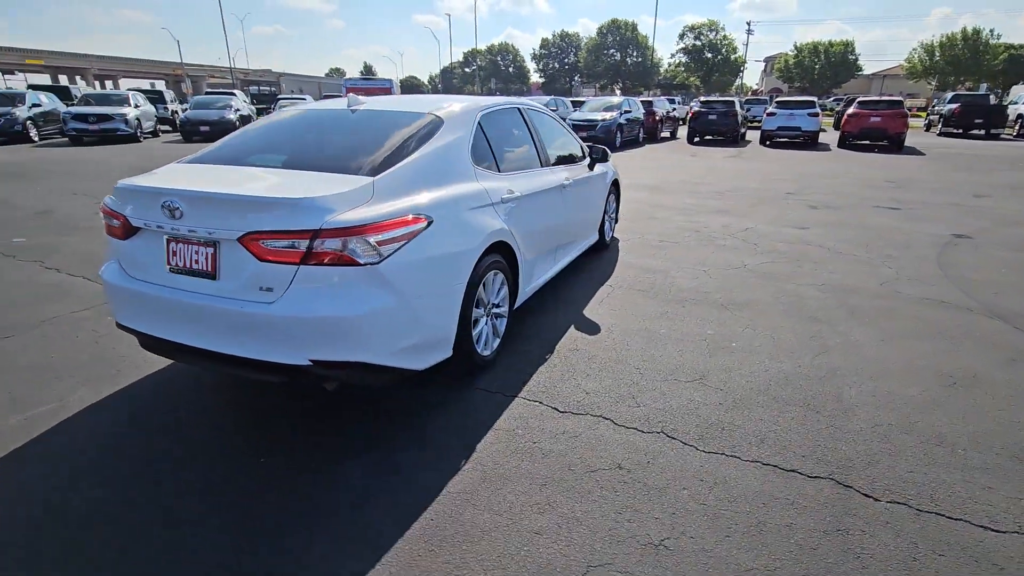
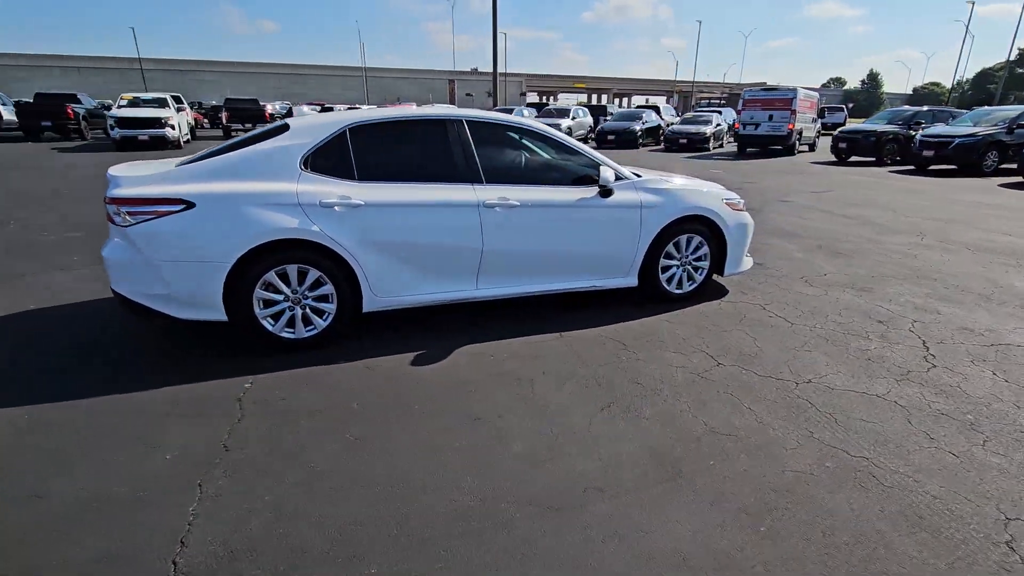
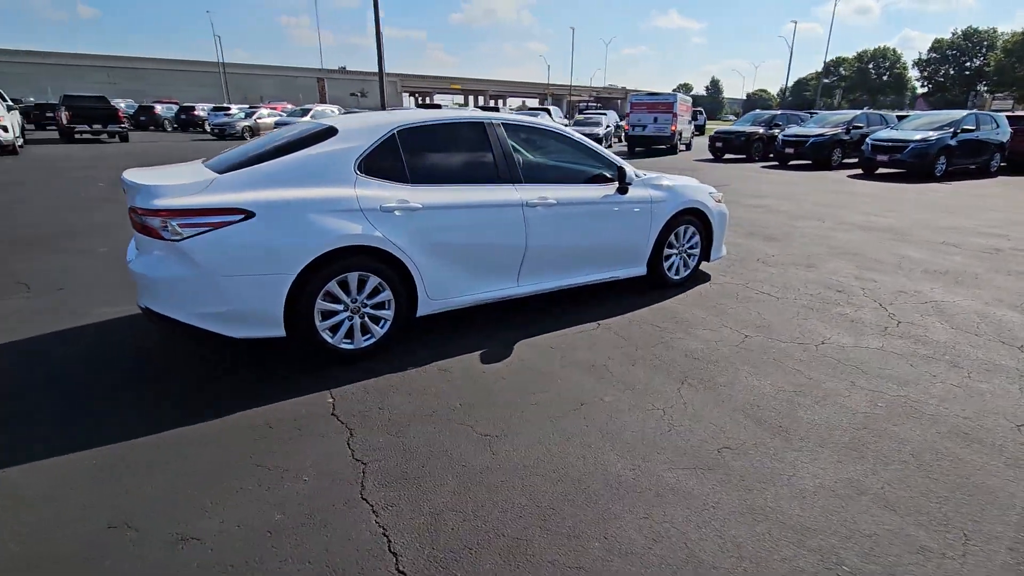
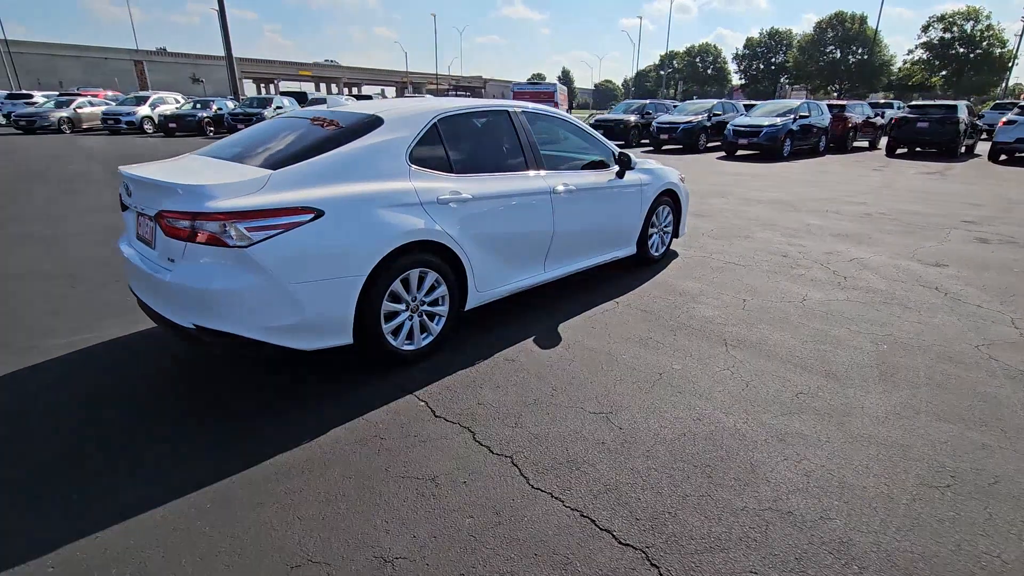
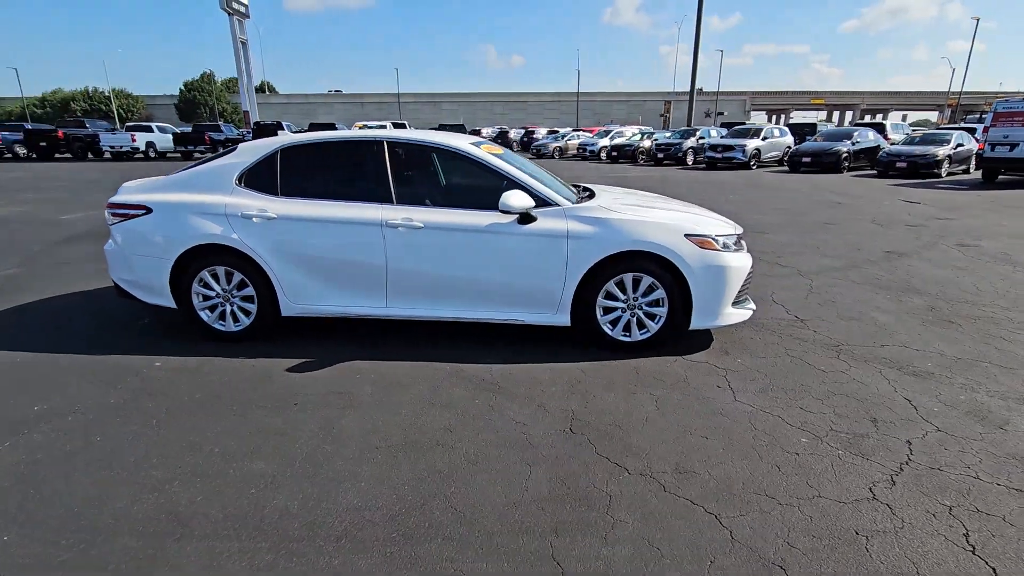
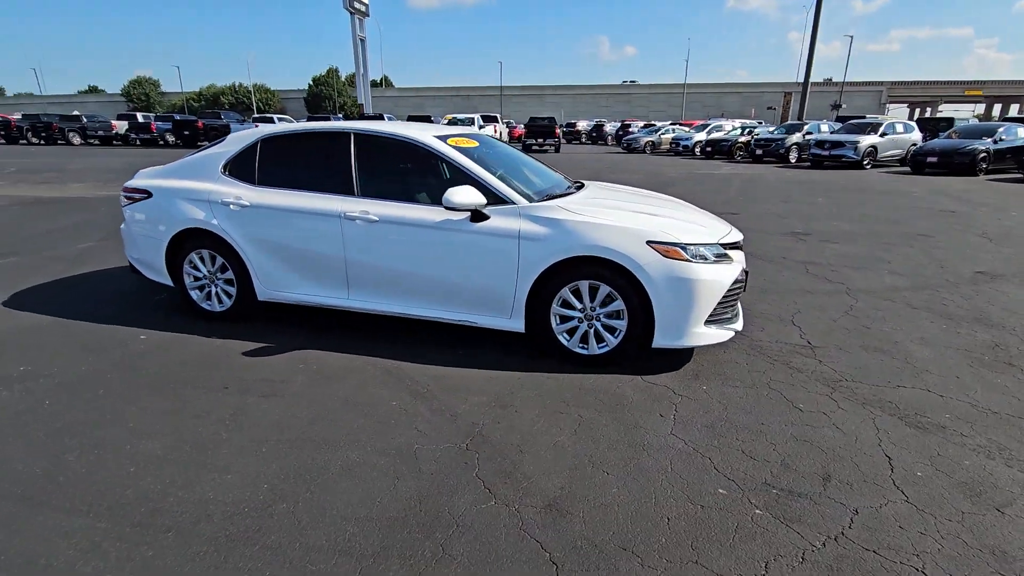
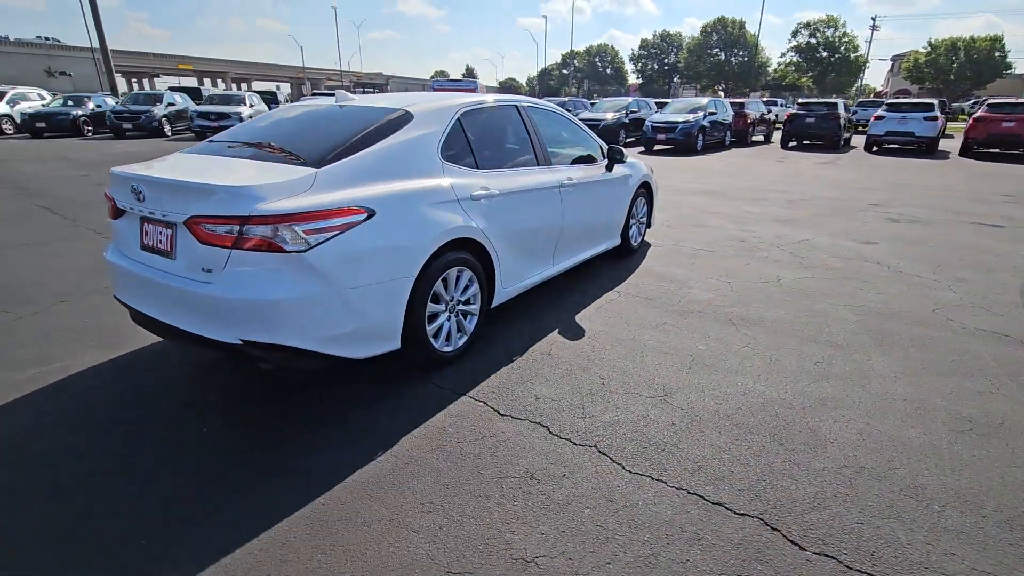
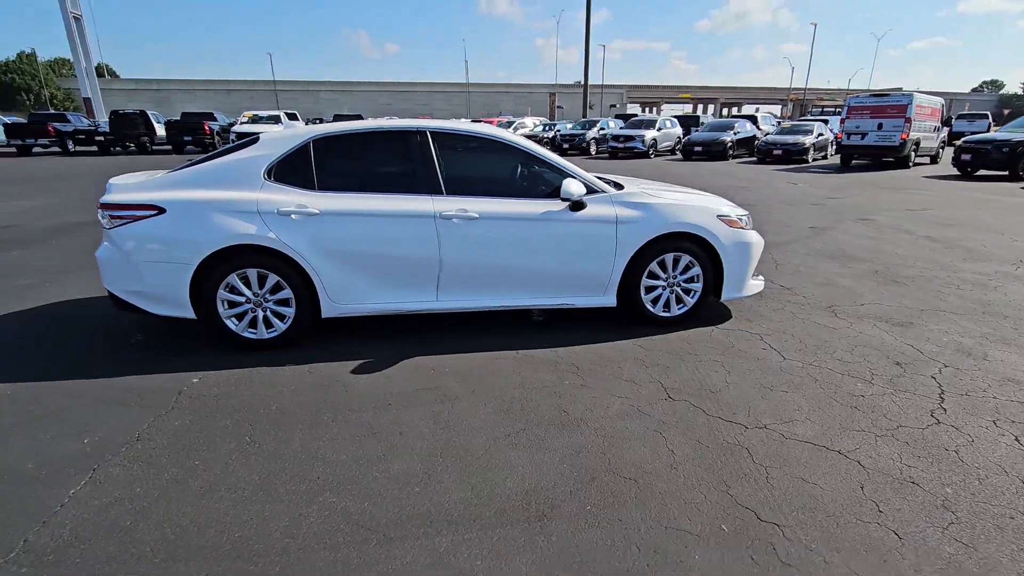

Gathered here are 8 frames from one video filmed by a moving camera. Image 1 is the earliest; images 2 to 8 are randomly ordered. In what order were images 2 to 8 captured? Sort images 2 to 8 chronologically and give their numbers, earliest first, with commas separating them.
7, 4, 3, 2, 8, 5, 6
